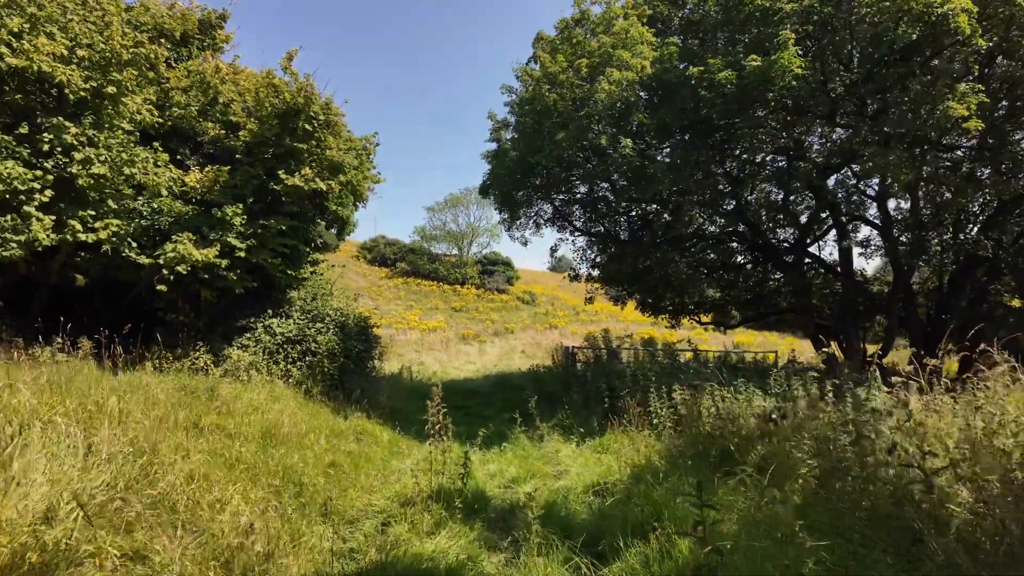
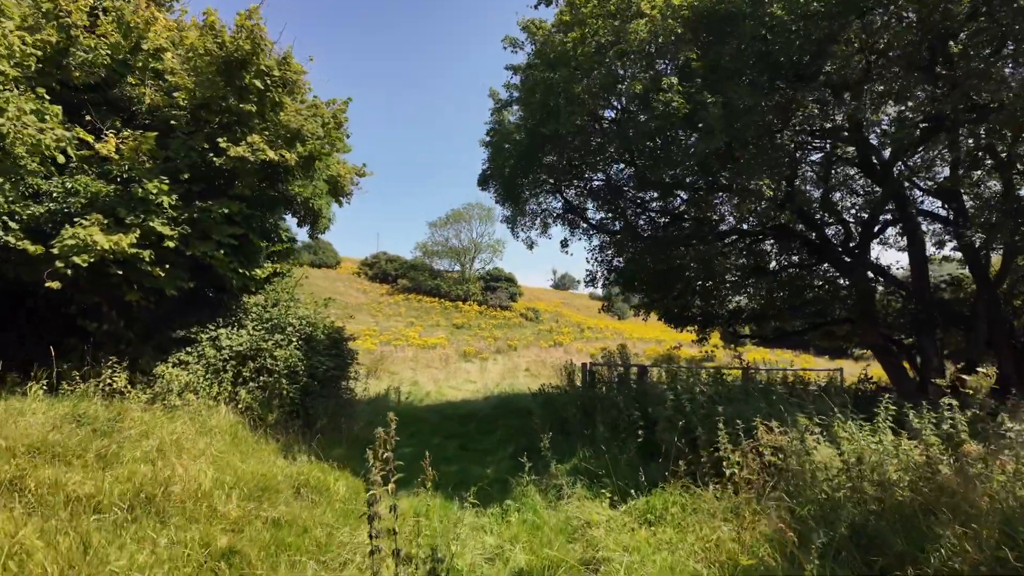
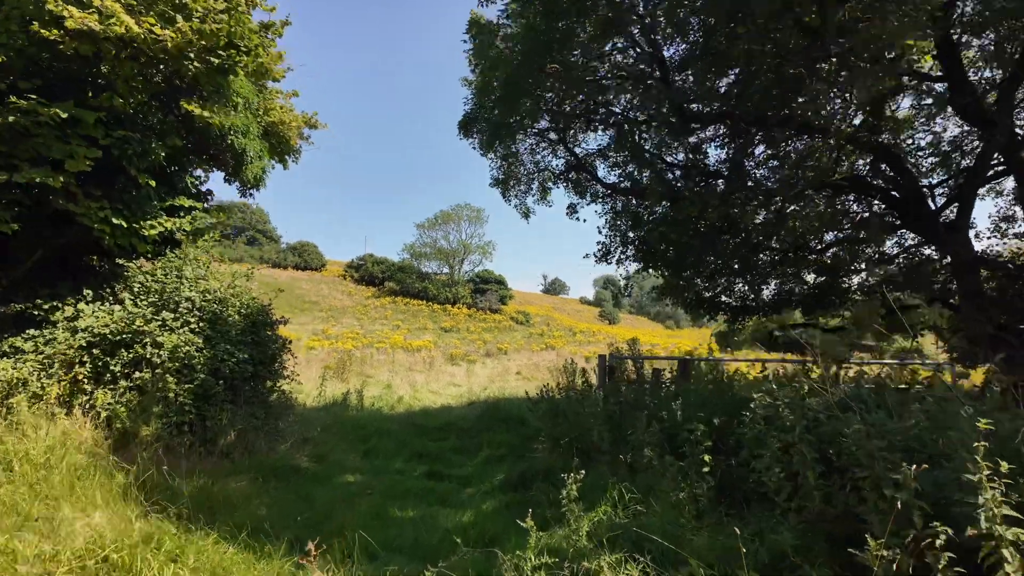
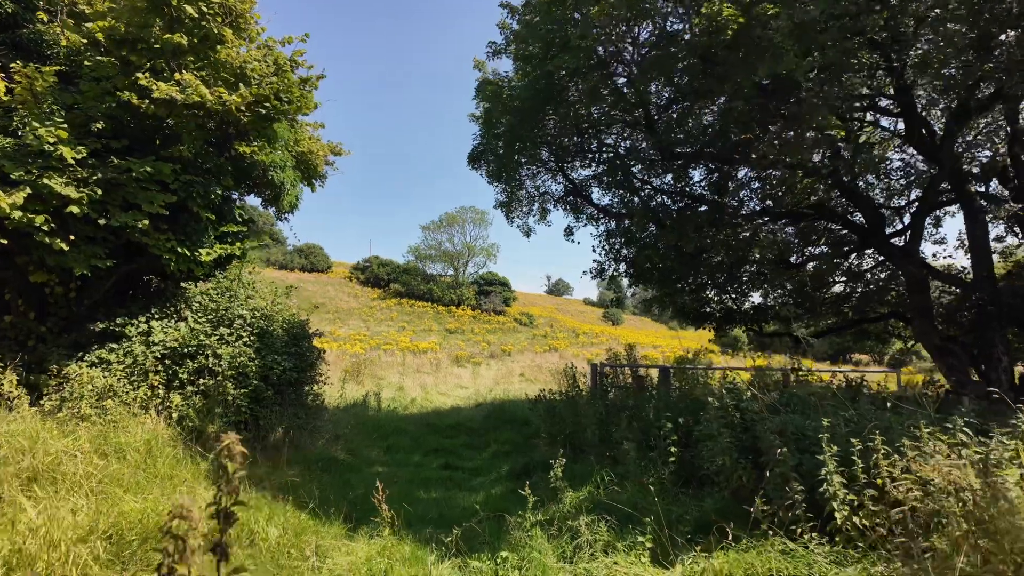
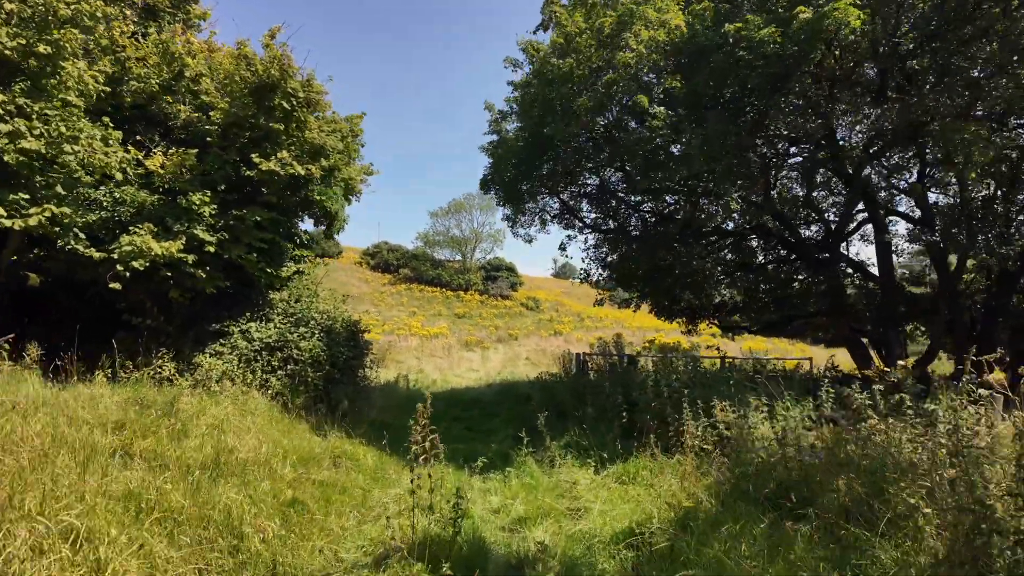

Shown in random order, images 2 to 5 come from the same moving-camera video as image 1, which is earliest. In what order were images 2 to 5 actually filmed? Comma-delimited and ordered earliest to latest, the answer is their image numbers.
5, 2, 4, 3
